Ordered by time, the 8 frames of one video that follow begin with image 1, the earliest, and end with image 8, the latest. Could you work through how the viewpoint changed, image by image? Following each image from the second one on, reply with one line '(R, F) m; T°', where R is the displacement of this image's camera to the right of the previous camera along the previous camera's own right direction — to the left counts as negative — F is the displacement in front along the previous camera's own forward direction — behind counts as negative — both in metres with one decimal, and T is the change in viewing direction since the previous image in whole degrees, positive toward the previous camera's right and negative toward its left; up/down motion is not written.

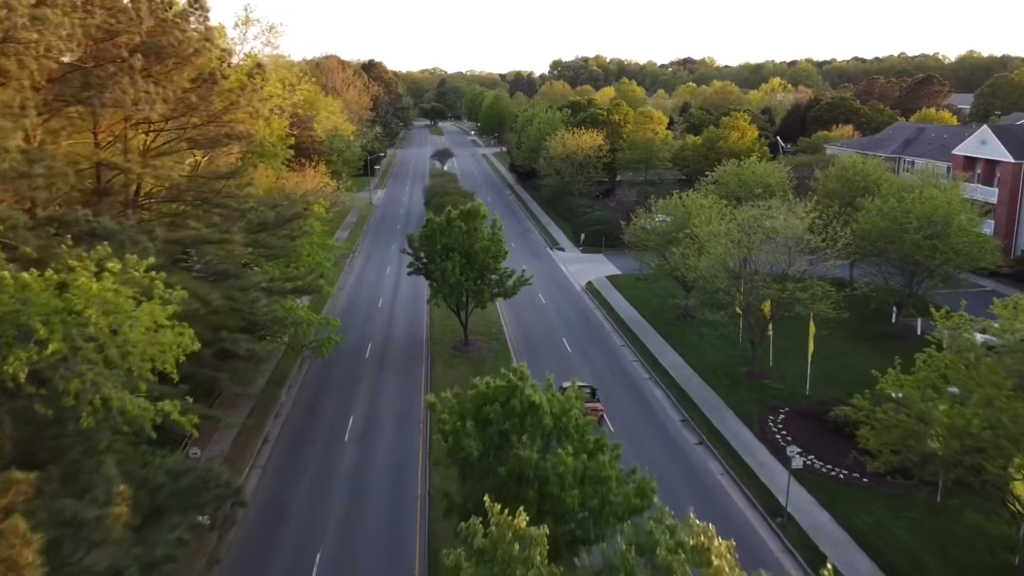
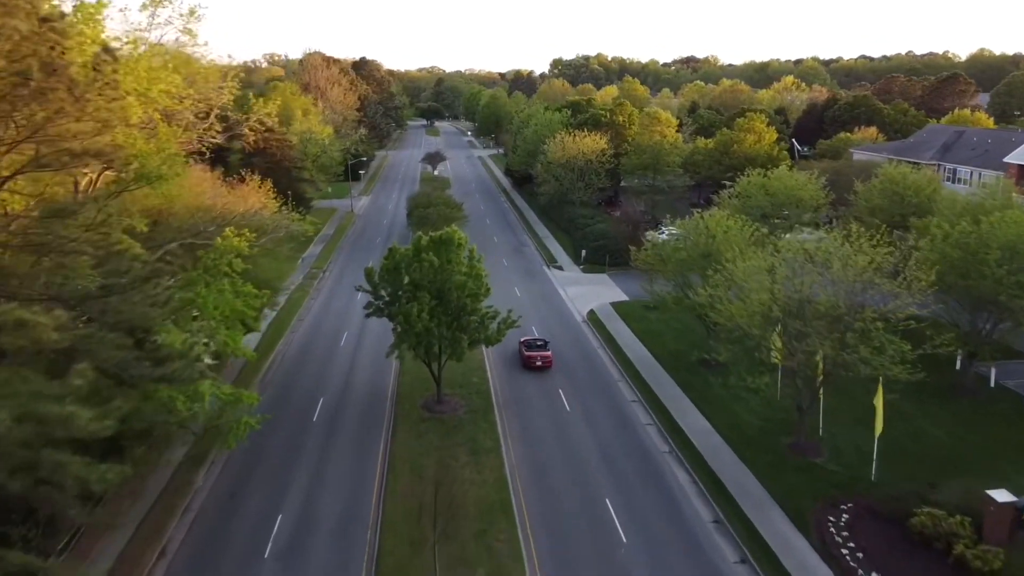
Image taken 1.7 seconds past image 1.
(+0.6, +6.6) m; 0°
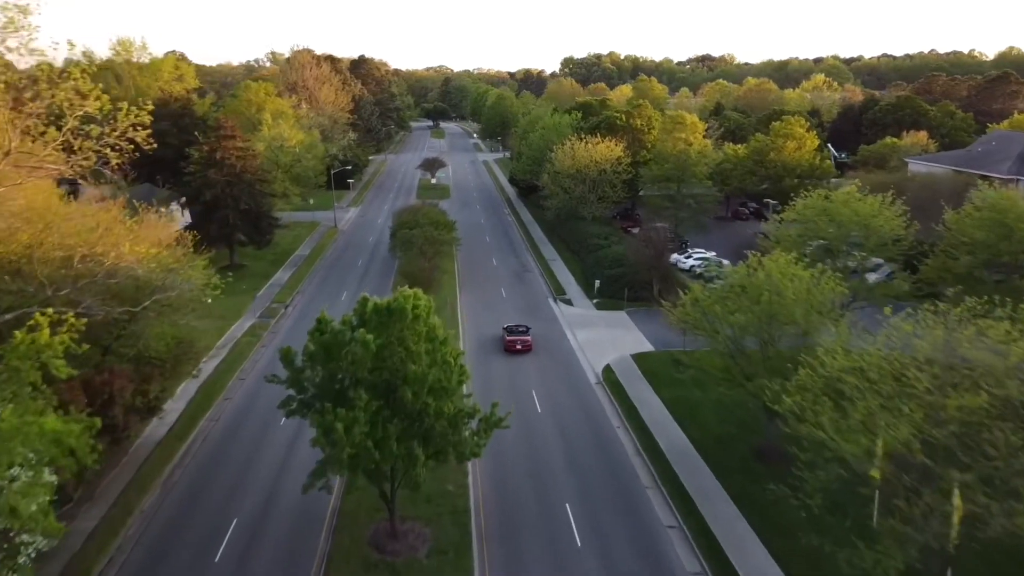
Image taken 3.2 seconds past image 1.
(+0.6, +8.3) m; -1°
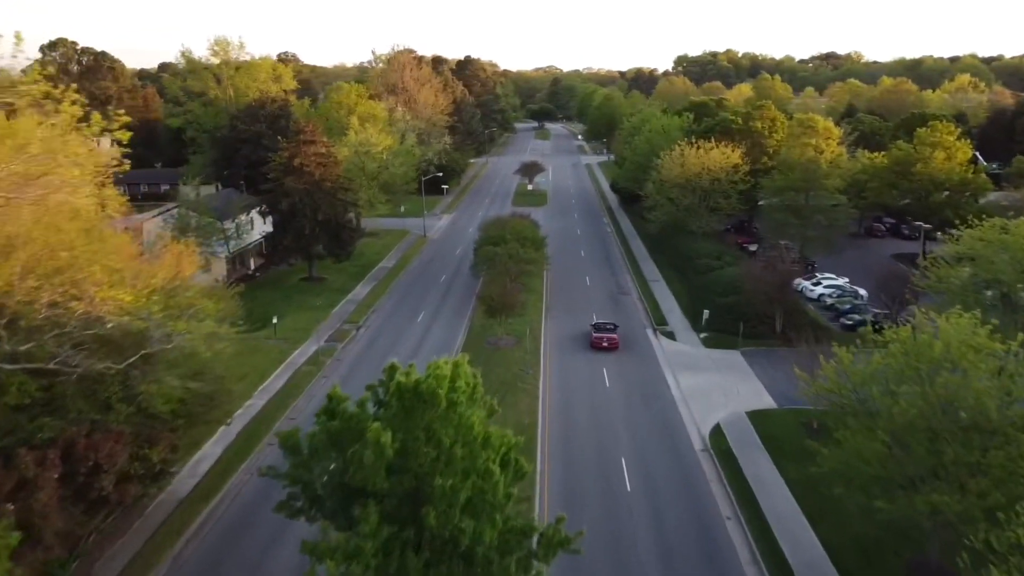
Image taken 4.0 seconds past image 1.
(+0.4, +5.0) m; -7°
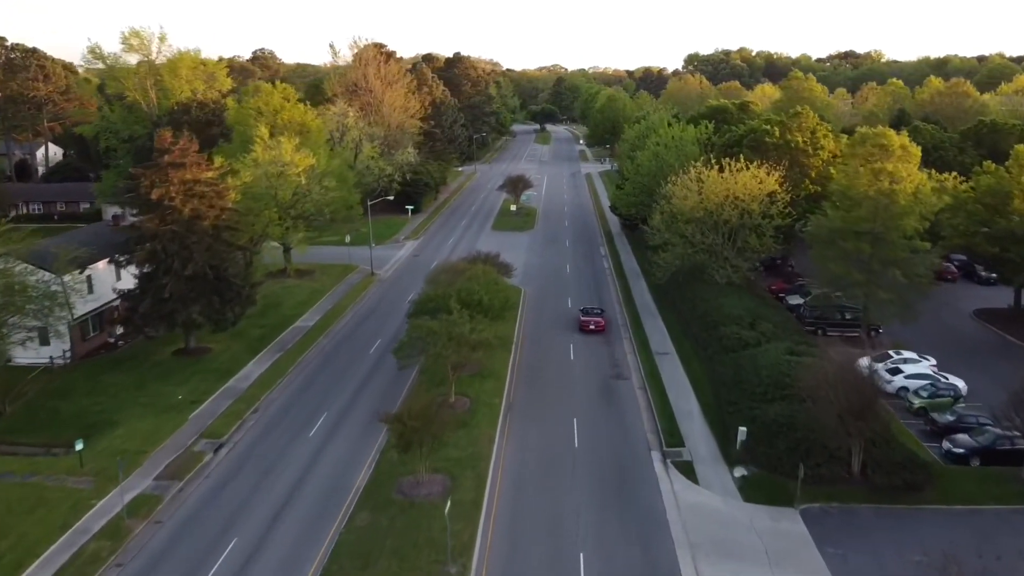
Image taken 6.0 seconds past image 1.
(+2.2, +12.8) m; -1°
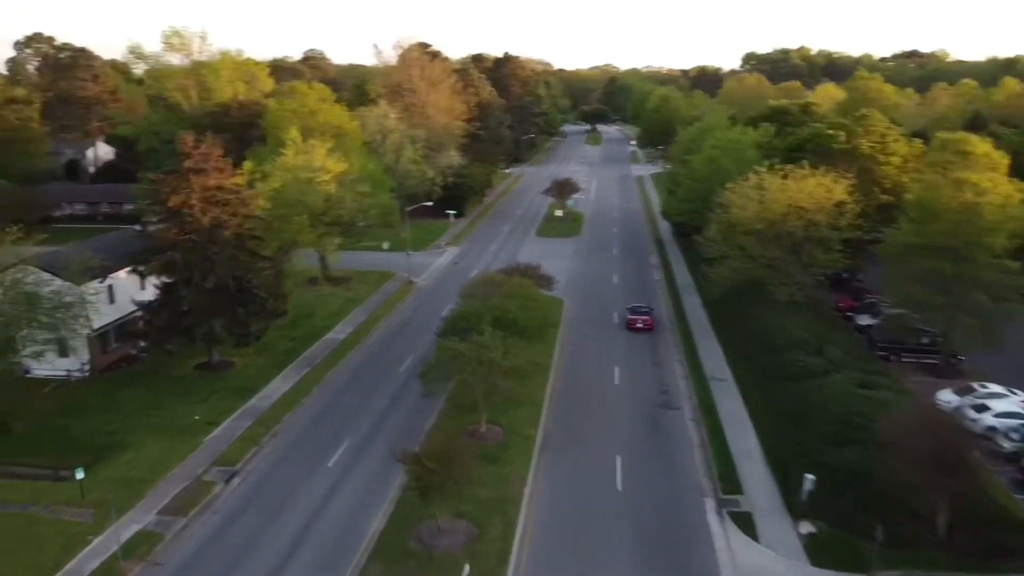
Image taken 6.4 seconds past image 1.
(+0.3, +2.5) m; -3°
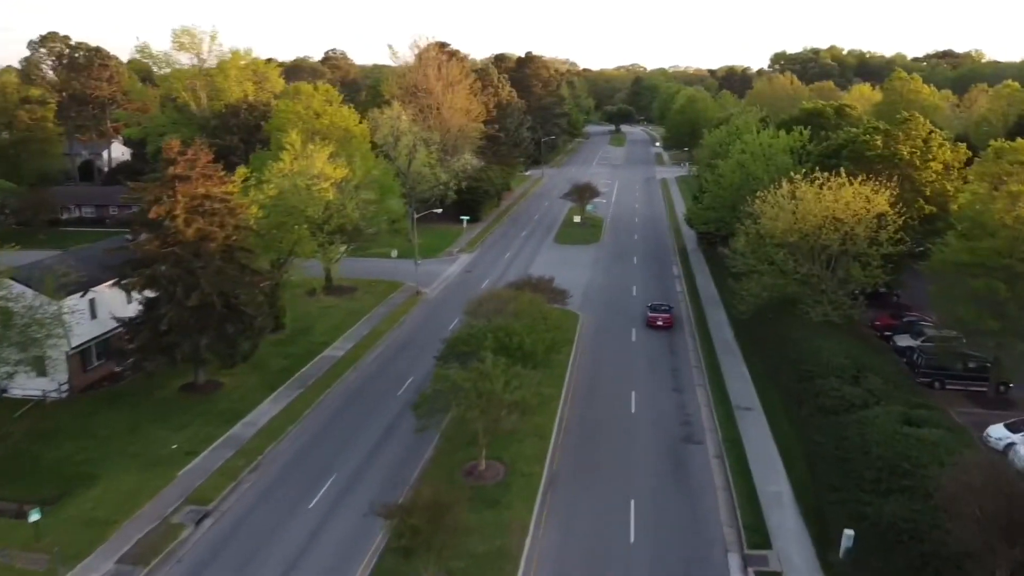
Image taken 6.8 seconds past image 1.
(+0.6, +2.4) m; -2°
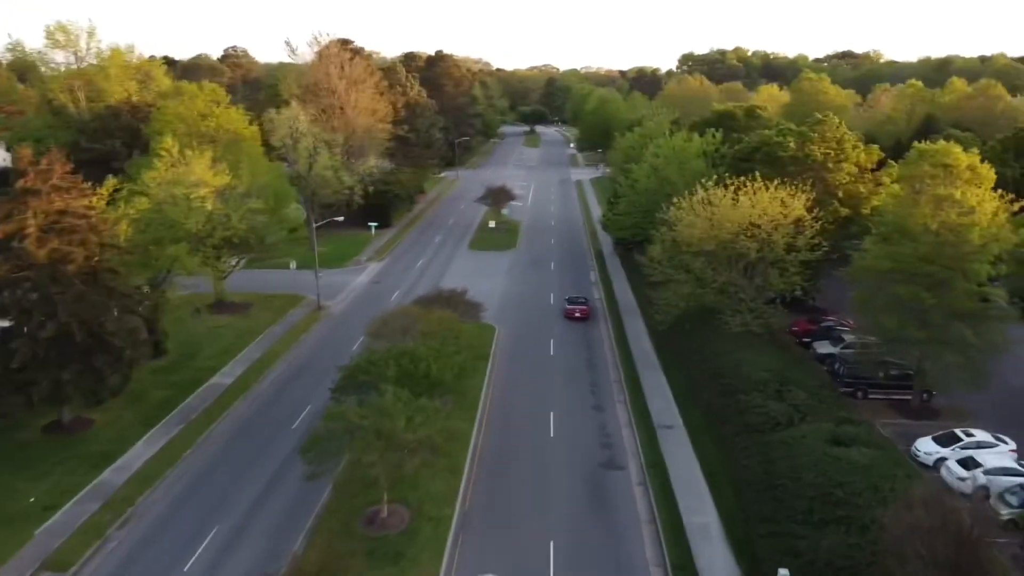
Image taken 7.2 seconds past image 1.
(+0.5, +2.2) m; +6°
